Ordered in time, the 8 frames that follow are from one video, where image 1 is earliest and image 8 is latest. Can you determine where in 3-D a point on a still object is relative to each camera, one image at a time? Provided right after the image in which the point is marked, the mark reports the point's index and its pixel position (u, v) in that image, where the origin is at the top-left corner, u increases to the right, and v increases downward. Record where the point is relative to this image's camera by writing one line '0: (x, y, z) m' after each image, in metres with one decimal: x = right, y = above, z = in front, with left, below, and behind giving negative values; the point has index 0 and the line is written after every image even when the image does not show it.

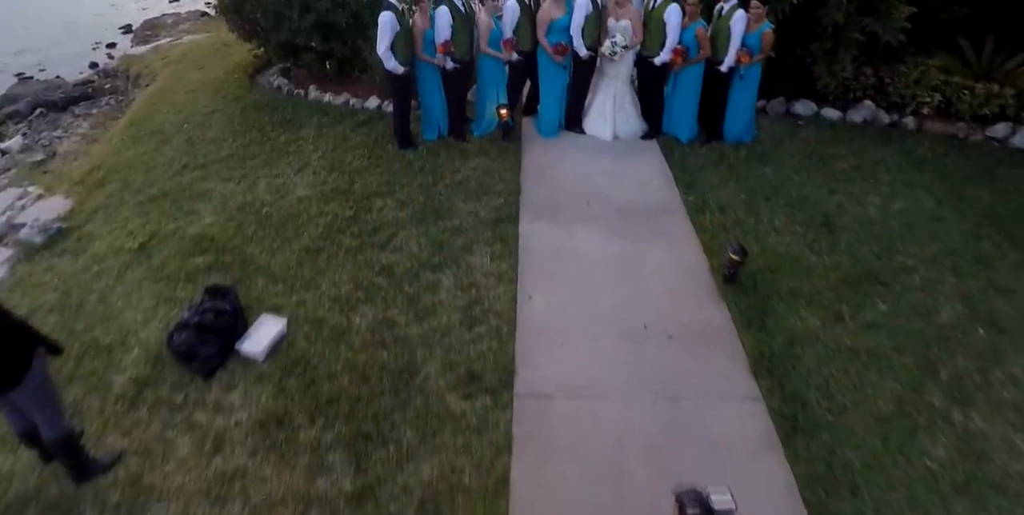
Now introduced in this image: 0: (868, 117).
0: (+4.1, +1.6, +5.7) m
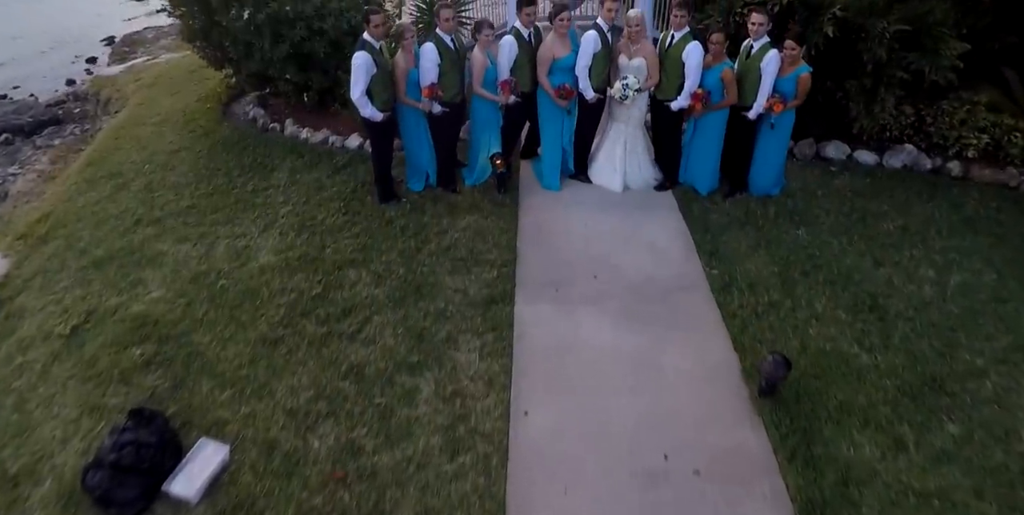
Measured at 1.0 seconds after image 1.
0: (+4.1, +1.0, +5.0) m
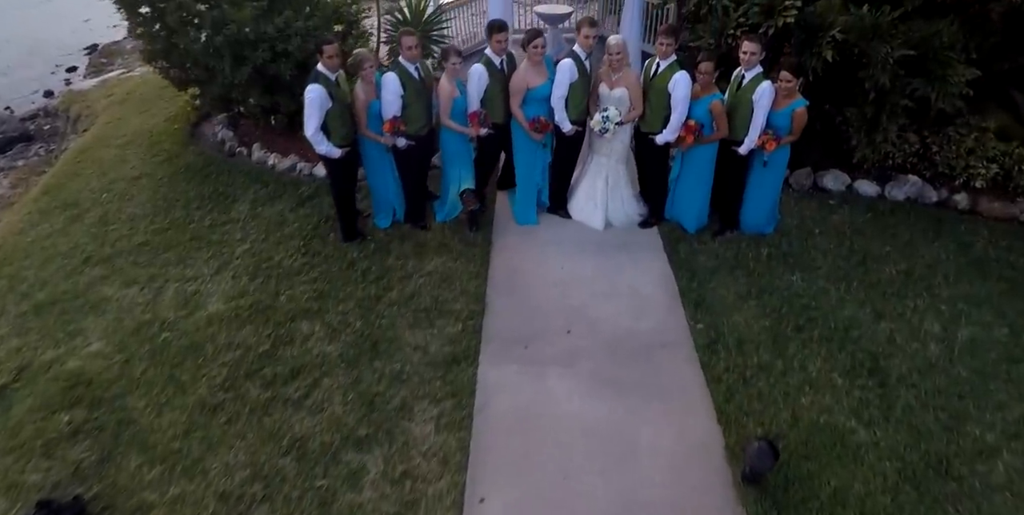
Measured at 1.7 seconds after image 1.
0: (+3.8, +0.6, +4.7) m
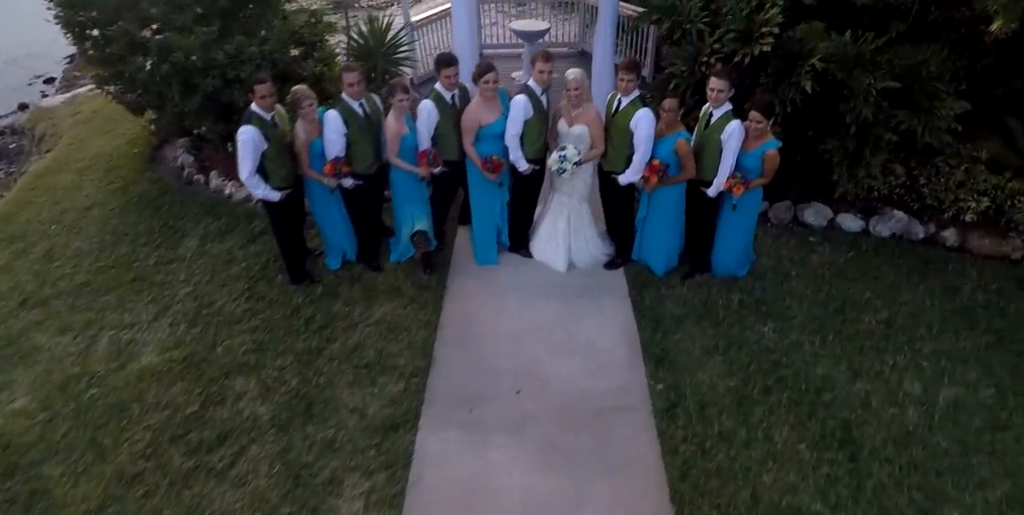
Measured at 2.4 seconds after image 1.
0: (+3.5, +0.2, +4.4) m
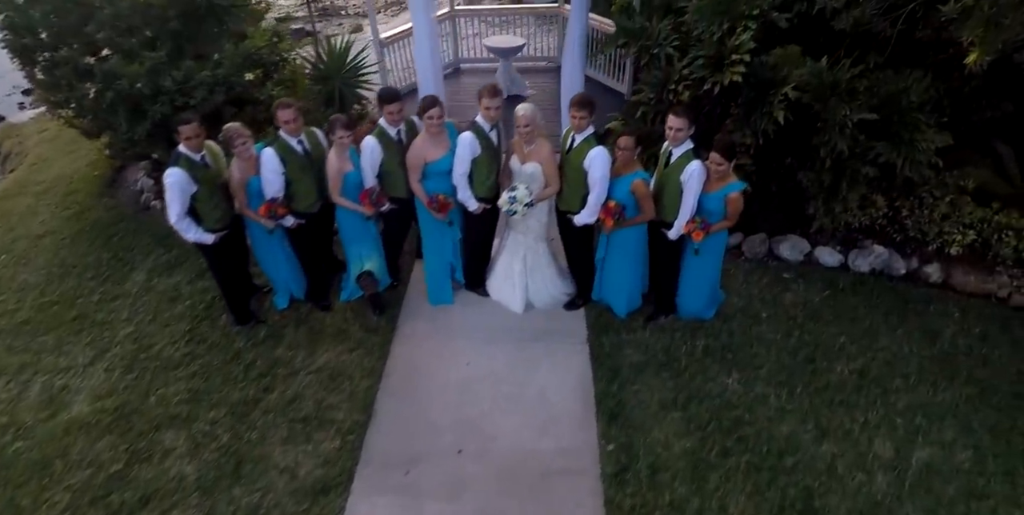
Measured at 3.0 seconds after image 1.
0: (+3.1, -0.1, +4.2) m
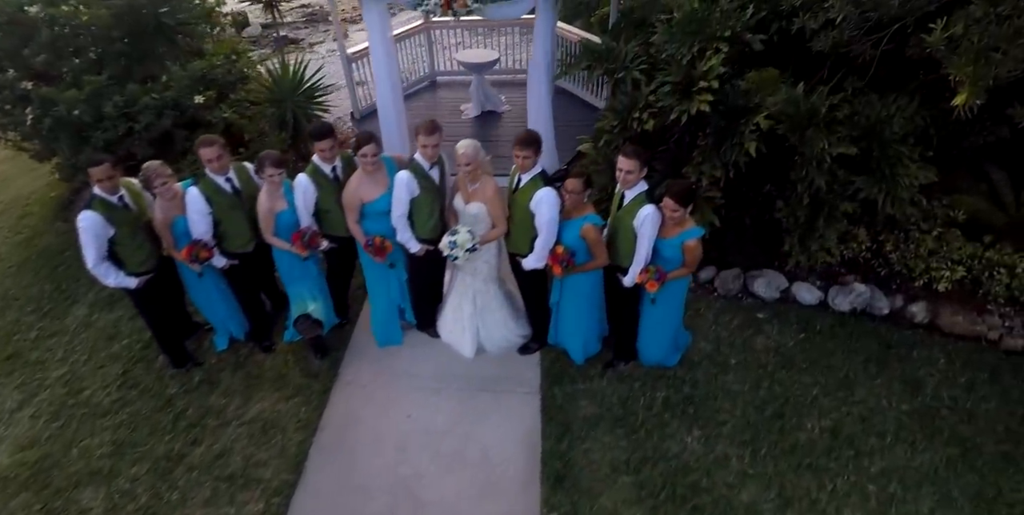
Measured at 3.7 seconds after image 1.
0: (+2.8, -0.4, +3.9) m
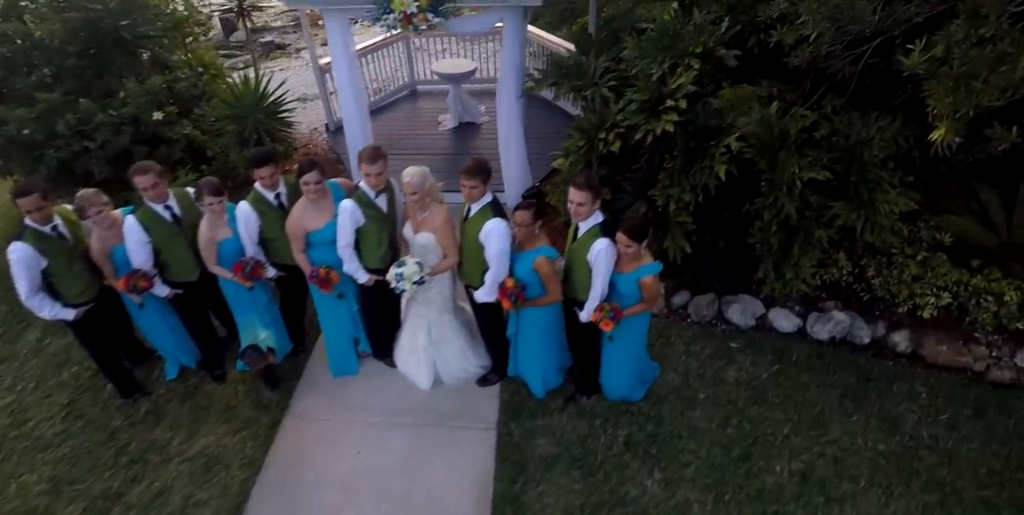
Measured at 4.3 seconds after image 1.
0: (+2.5, -0.6, +3.7) m
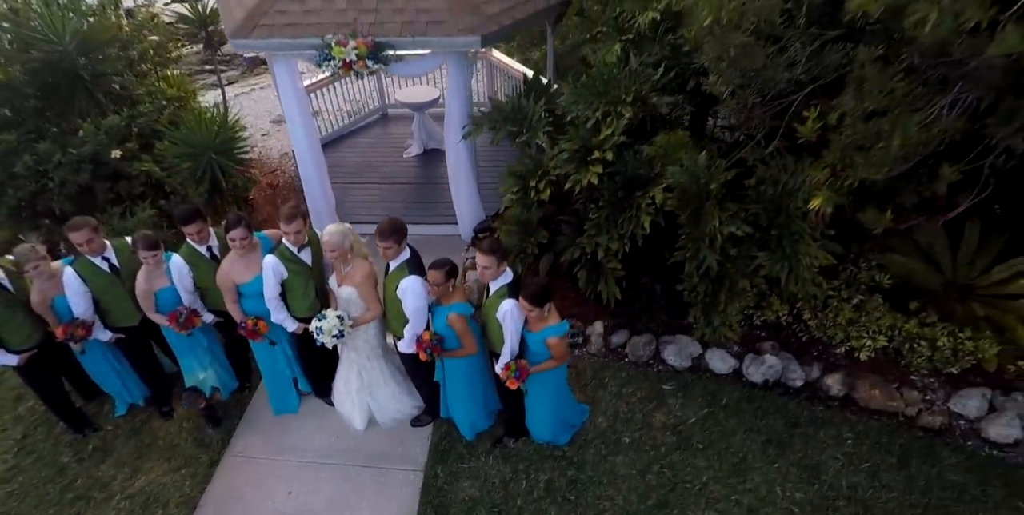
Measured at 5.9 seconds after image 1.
0: (+2.0, -0.9, +3.8) m
